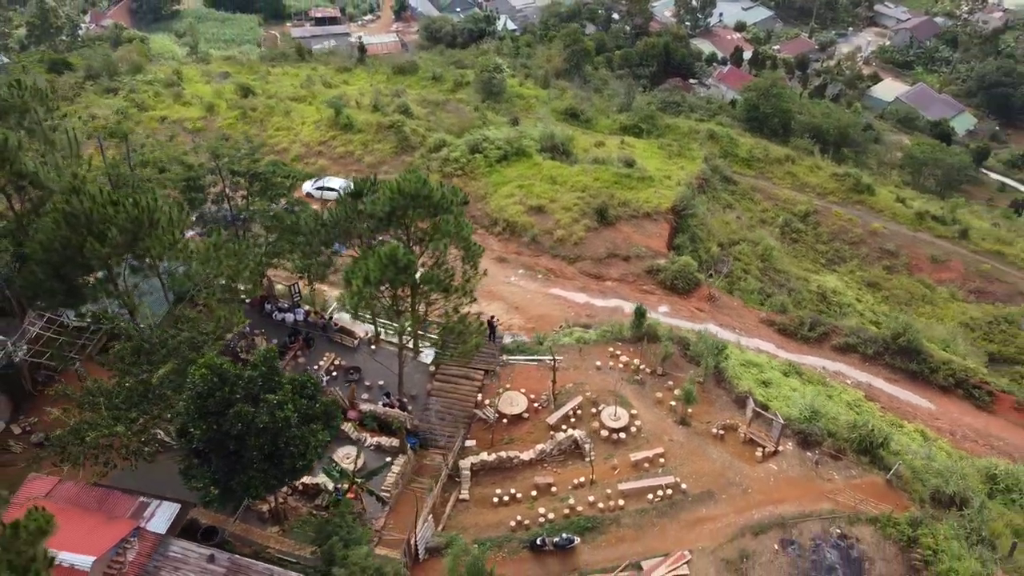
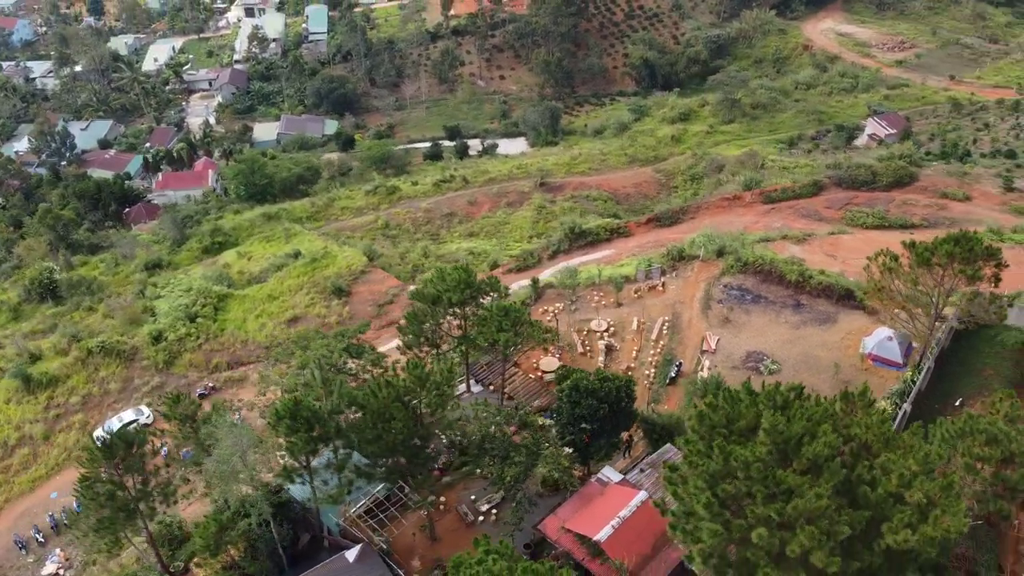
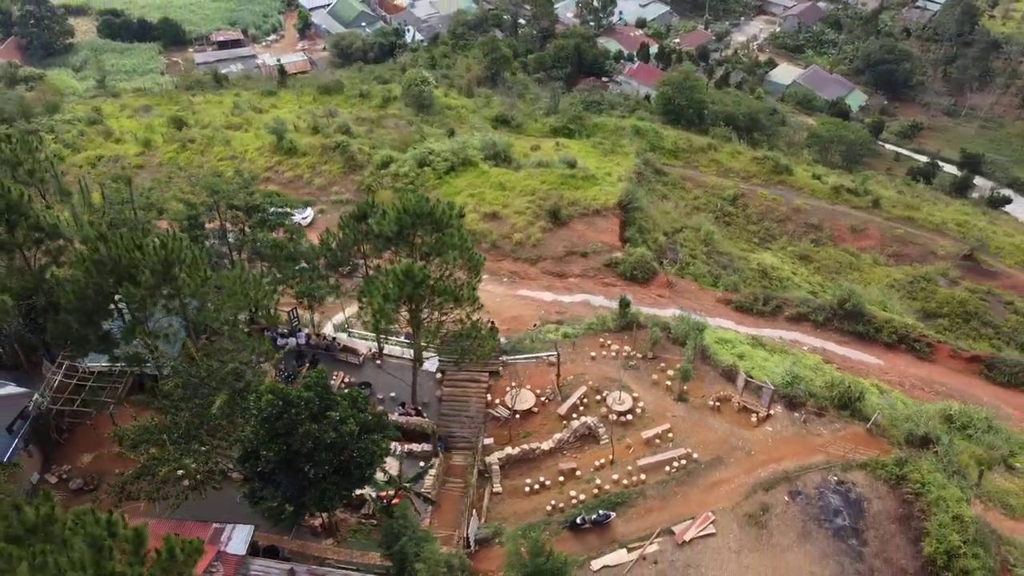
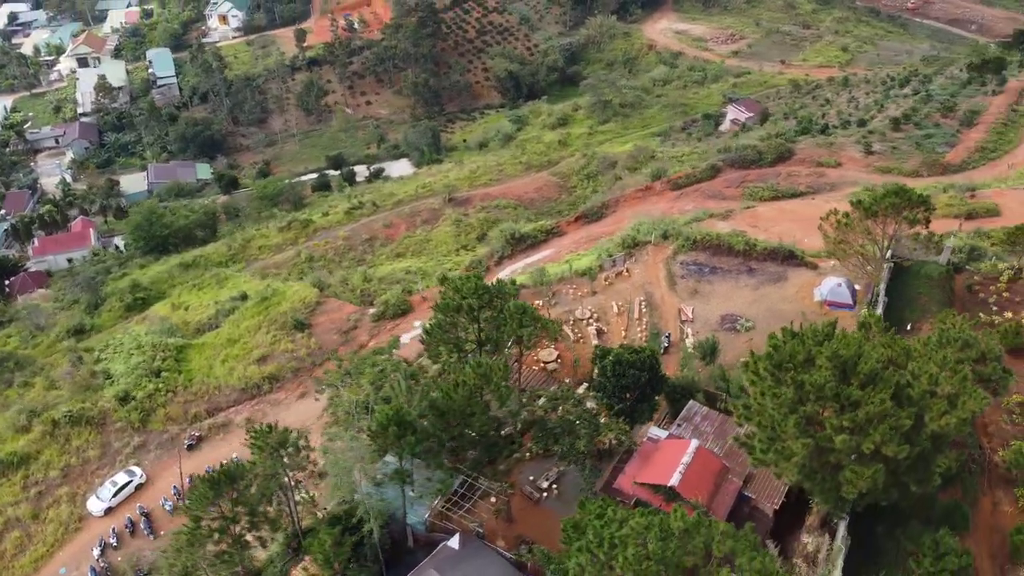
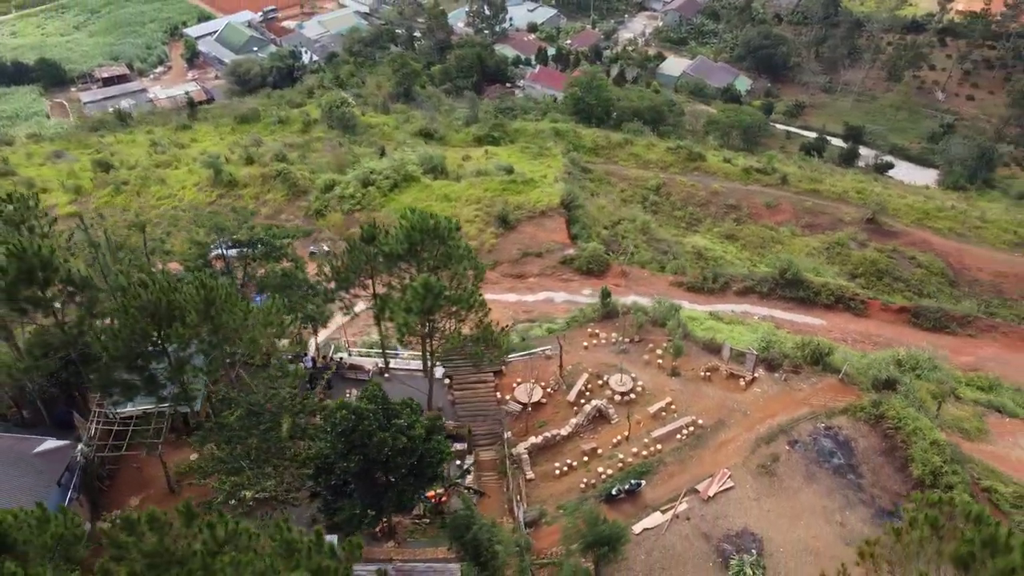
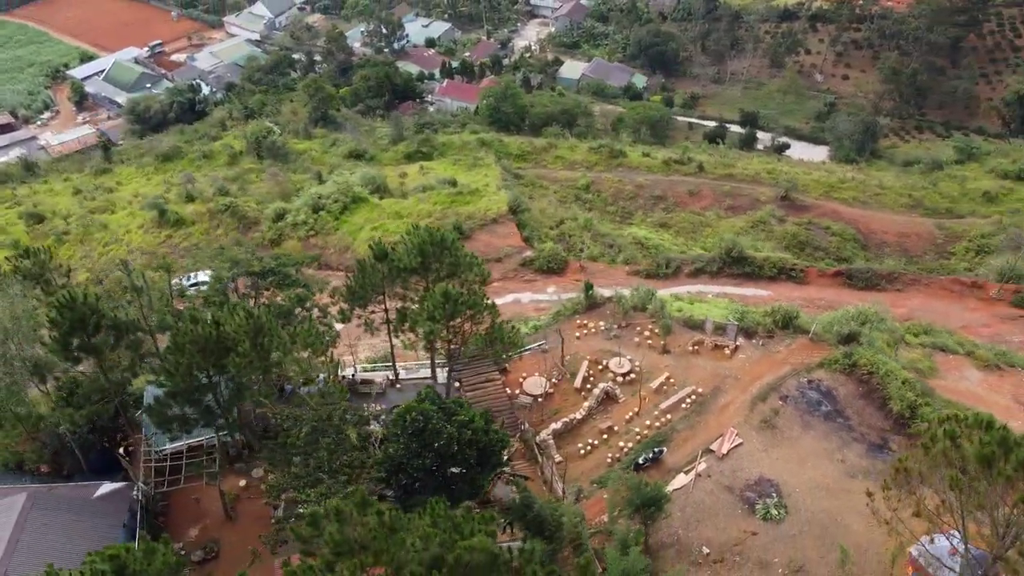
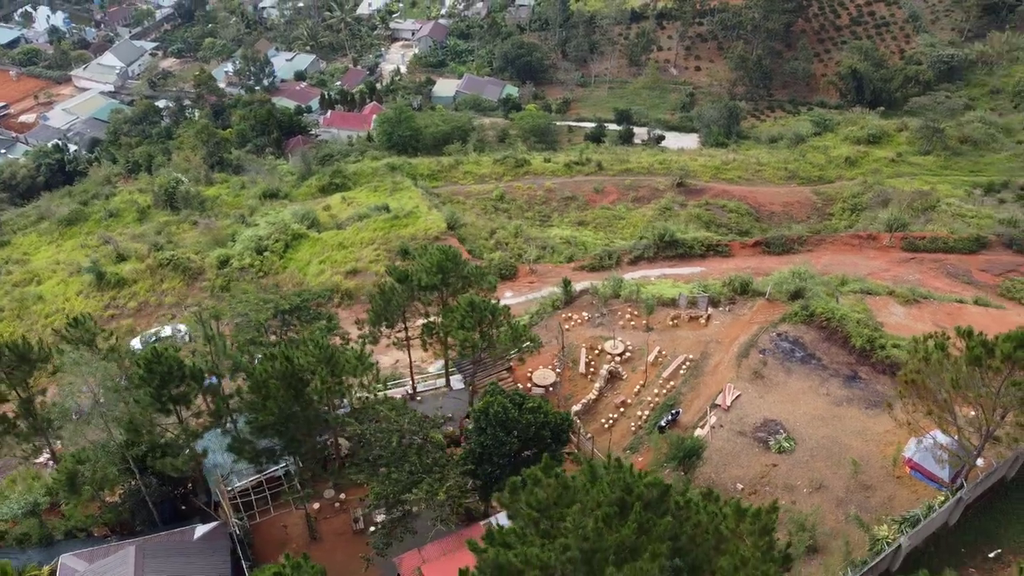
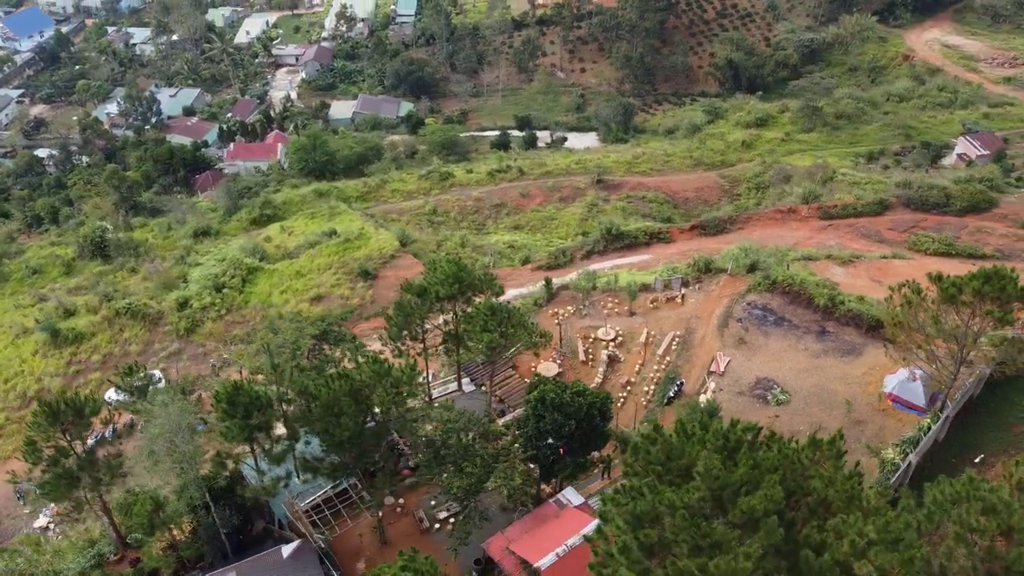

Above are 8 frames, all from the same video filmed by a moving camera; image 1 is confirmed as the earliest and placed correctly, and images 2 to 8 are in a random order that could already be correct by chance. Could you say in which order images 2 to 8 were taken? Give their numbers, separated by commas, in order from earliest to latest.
3, 5, 6, 7, 8, 2, 4
